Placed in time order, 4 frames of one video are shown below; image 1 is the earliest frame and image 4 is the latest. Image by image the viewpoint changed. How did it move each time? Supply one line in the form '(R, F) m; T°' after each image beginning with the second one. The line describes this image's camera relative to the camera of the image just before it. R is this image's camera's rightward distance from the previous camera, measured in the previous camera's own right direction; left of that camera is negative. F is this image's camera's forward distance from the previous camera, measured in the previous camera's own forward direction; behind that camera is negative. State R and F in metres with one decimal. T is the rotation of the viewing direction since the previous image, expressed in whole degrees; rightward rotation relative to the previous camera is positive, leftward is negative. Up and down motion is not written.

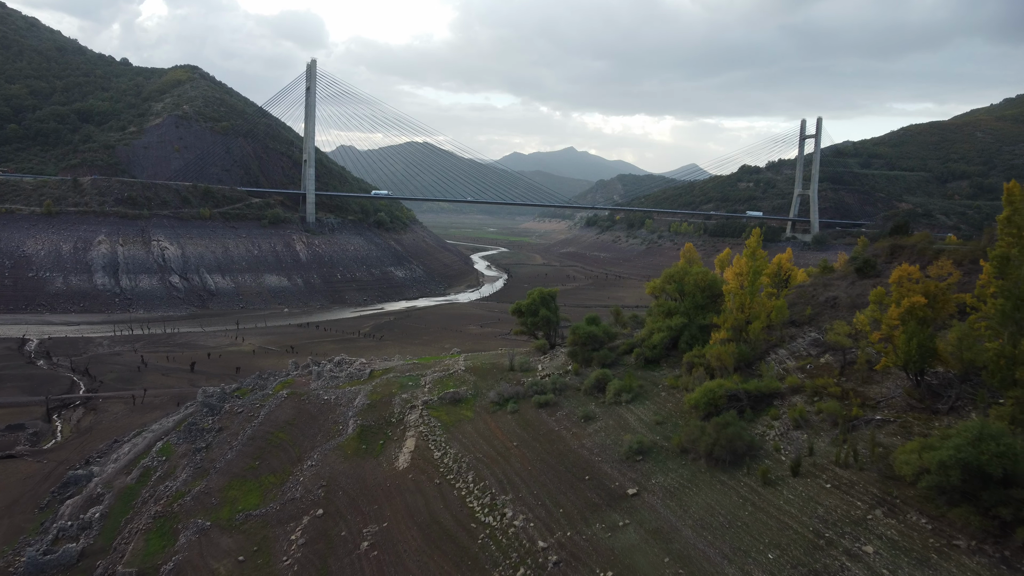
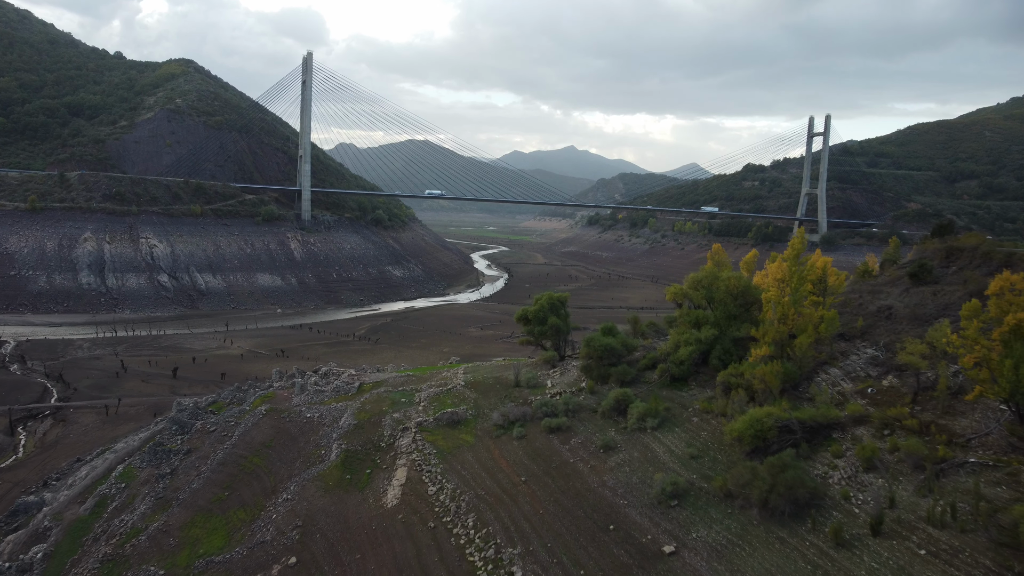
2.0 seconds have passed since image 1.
(-0.2, +1.8) m; 0°
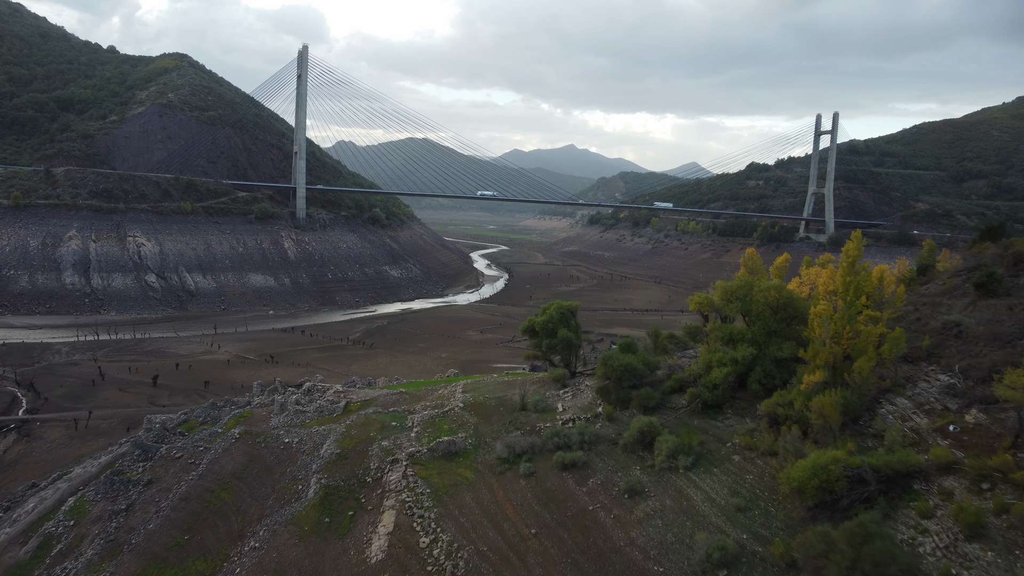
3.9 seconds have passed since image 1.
(-0.2, +1.8) m; 0°
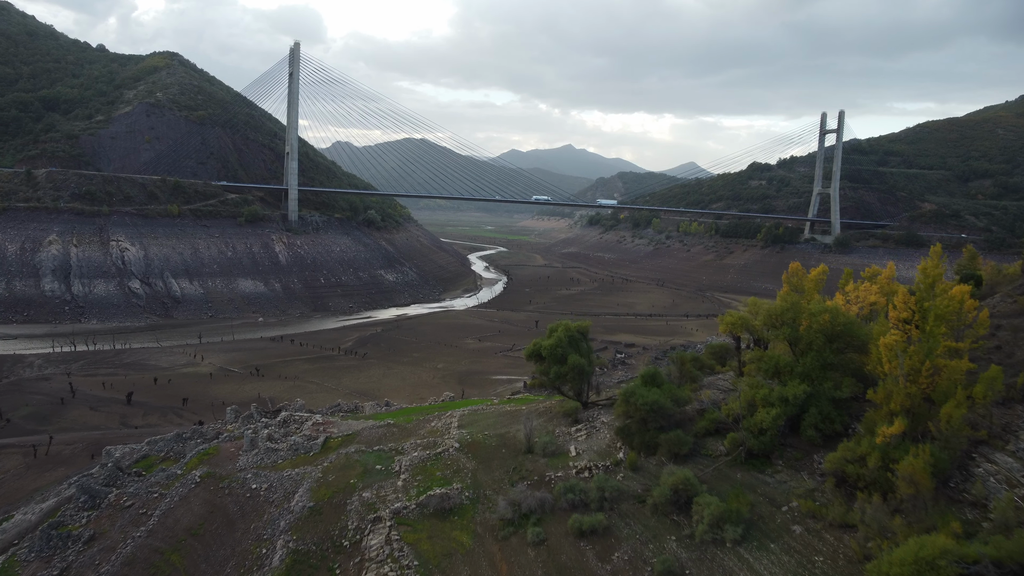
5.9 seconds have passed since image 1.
(-0.1, +1.9) m; 0°
